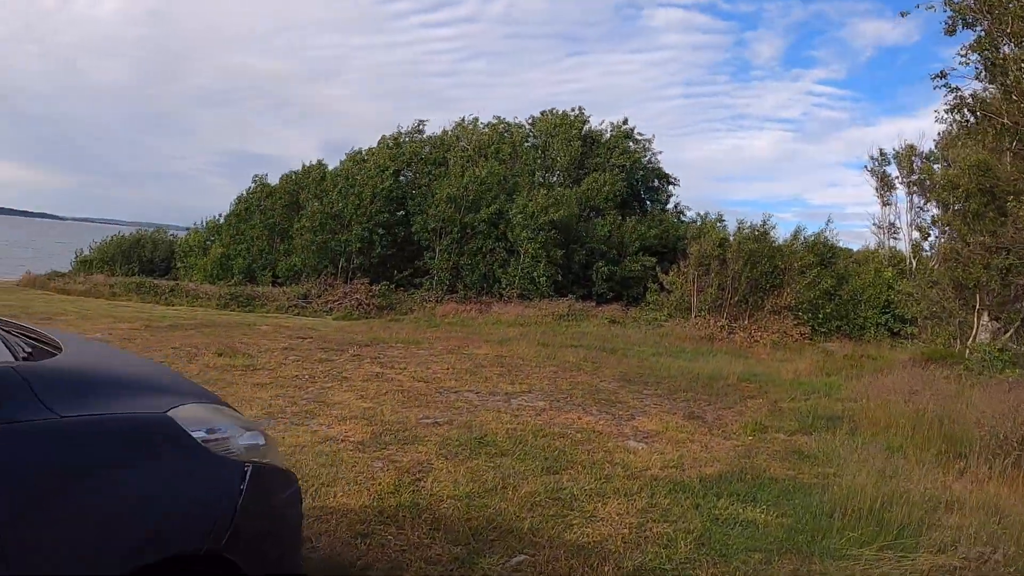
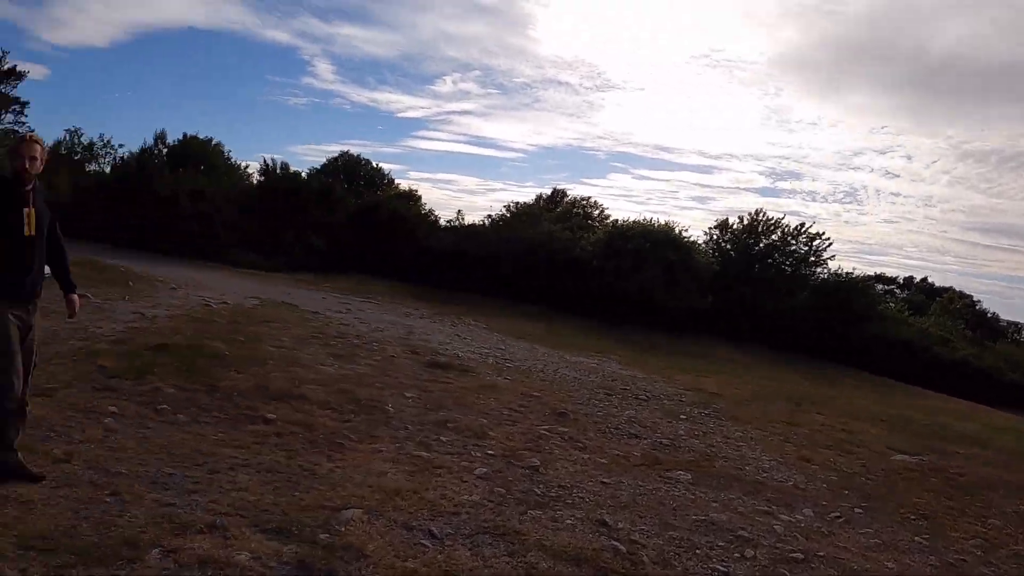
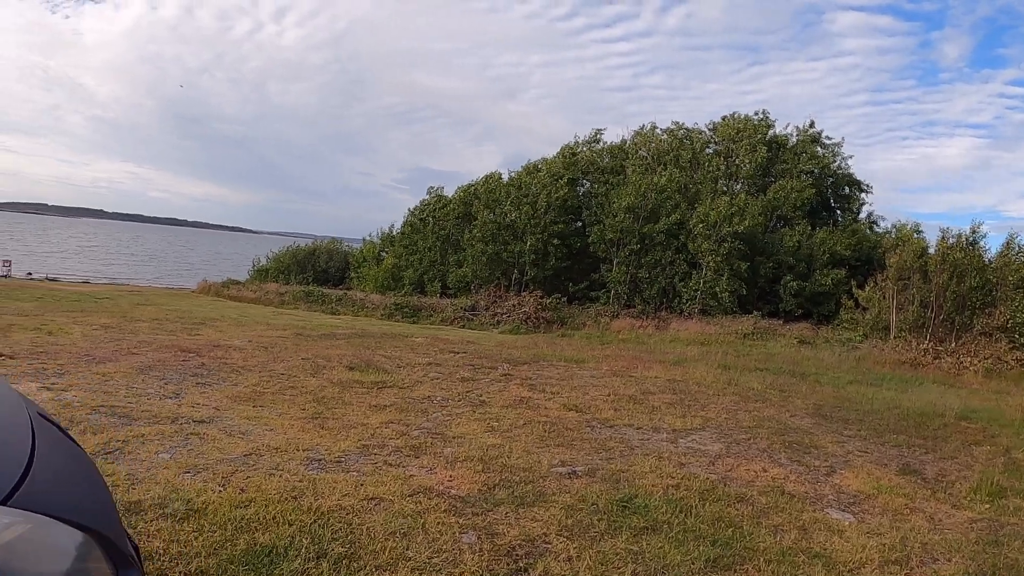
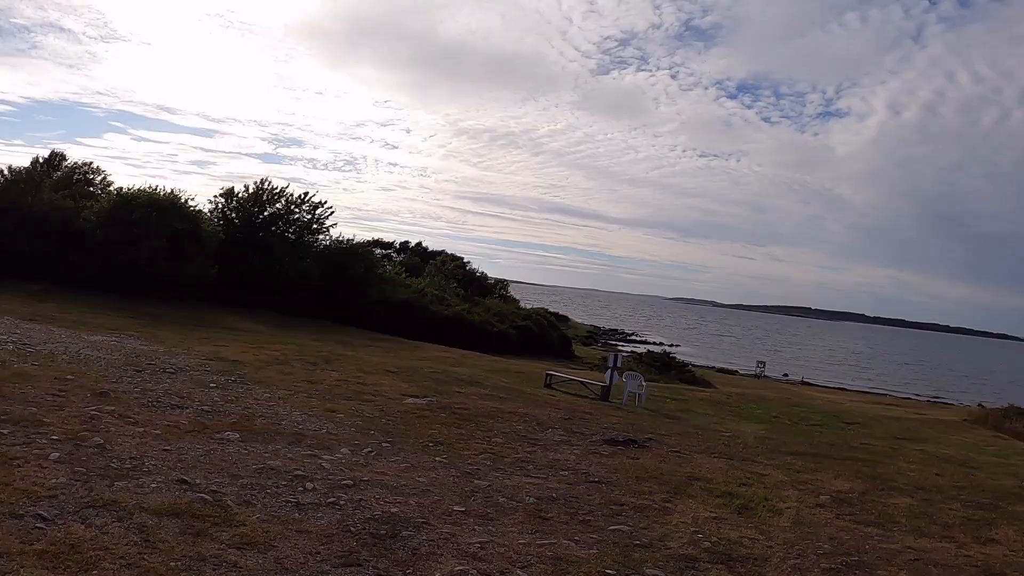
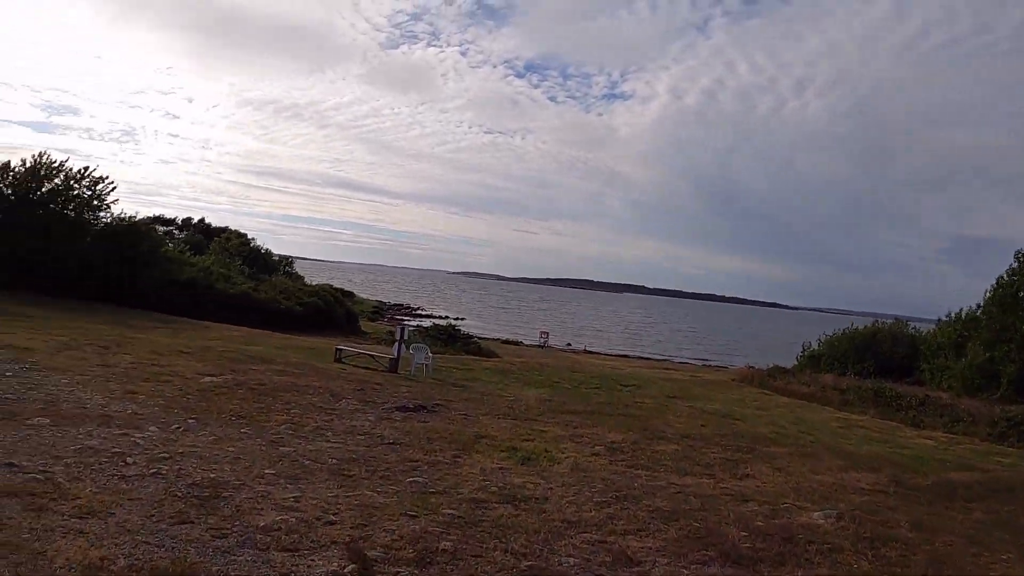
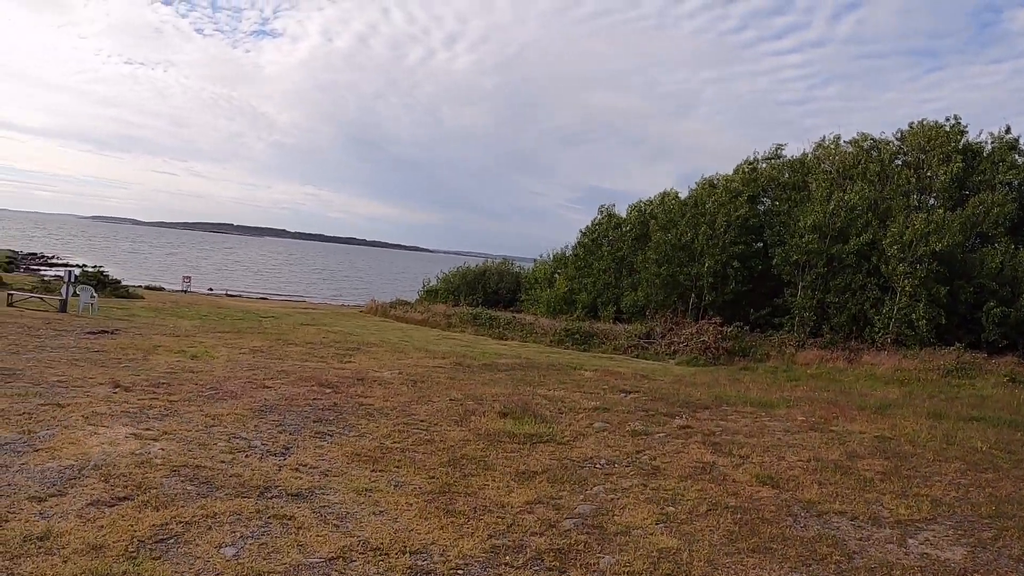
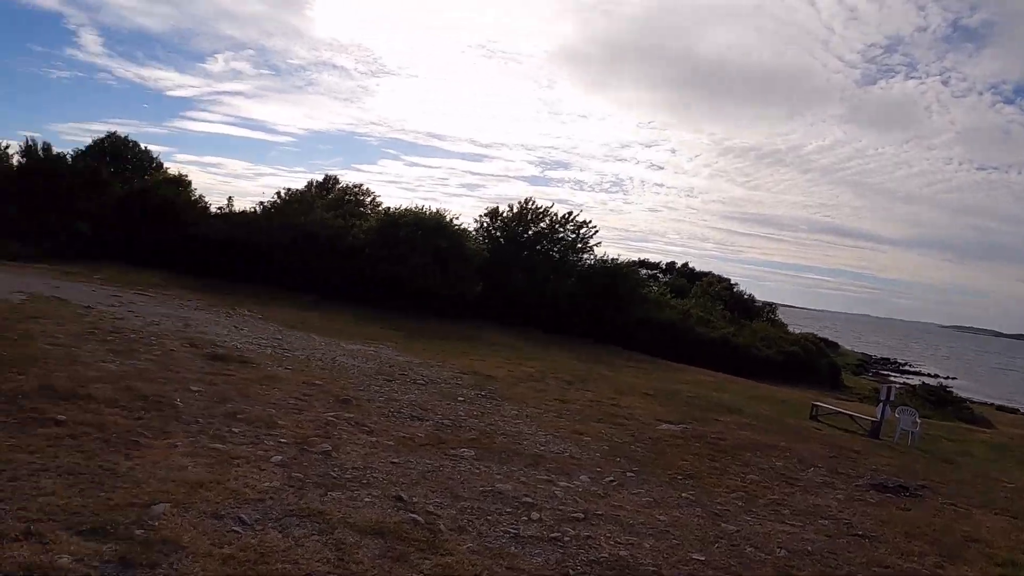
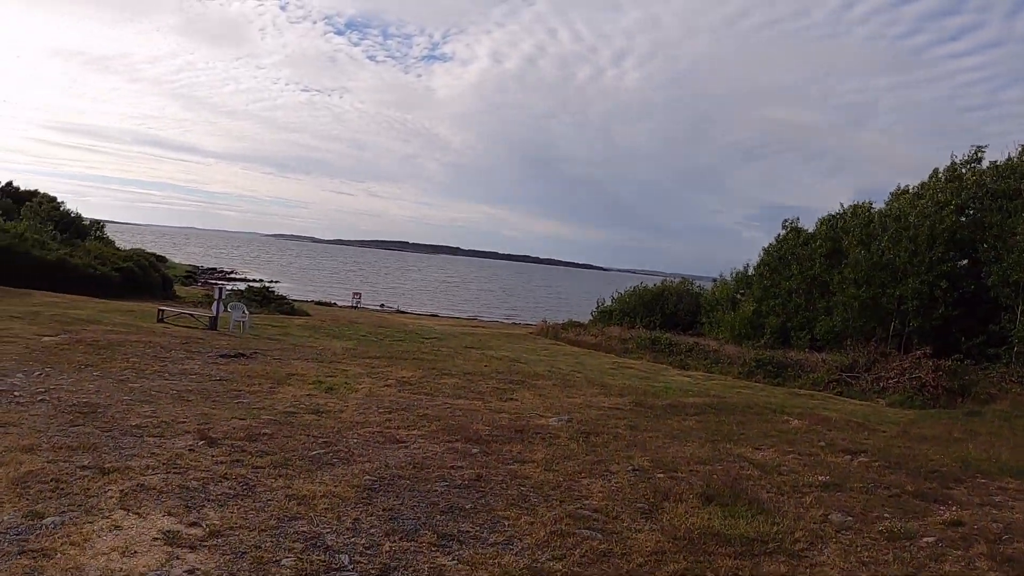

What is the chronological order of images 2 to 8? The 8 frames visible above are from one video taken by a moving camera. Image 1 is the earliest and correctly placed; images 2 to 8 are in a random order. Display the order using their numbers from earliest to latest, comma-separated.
3, 6, 8, 5, 4, 7, 2
